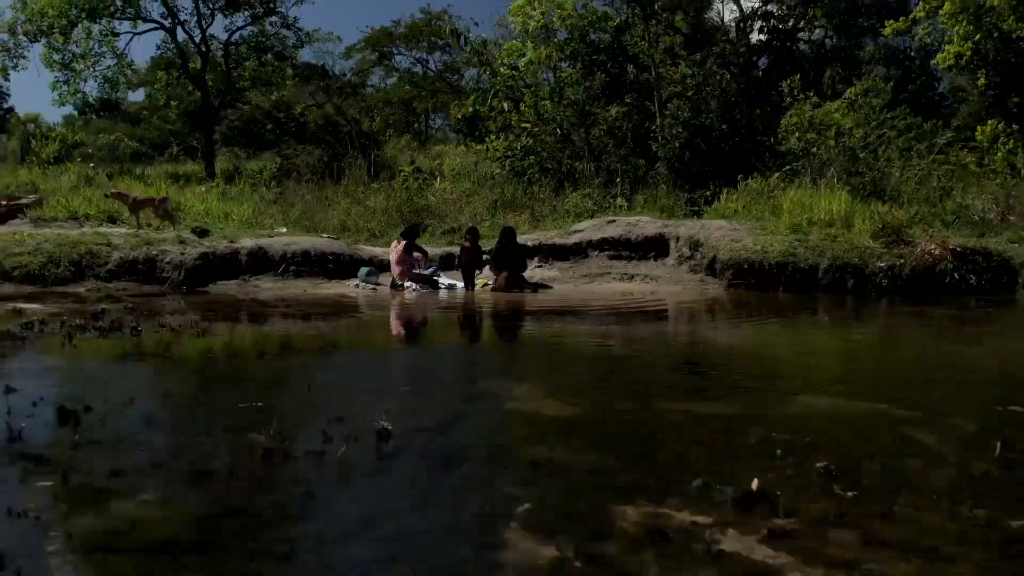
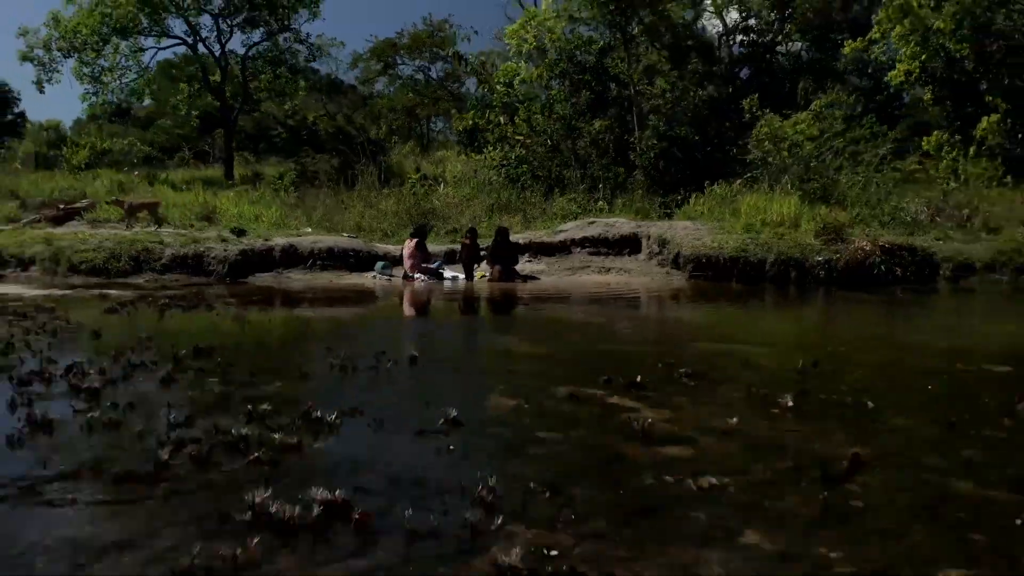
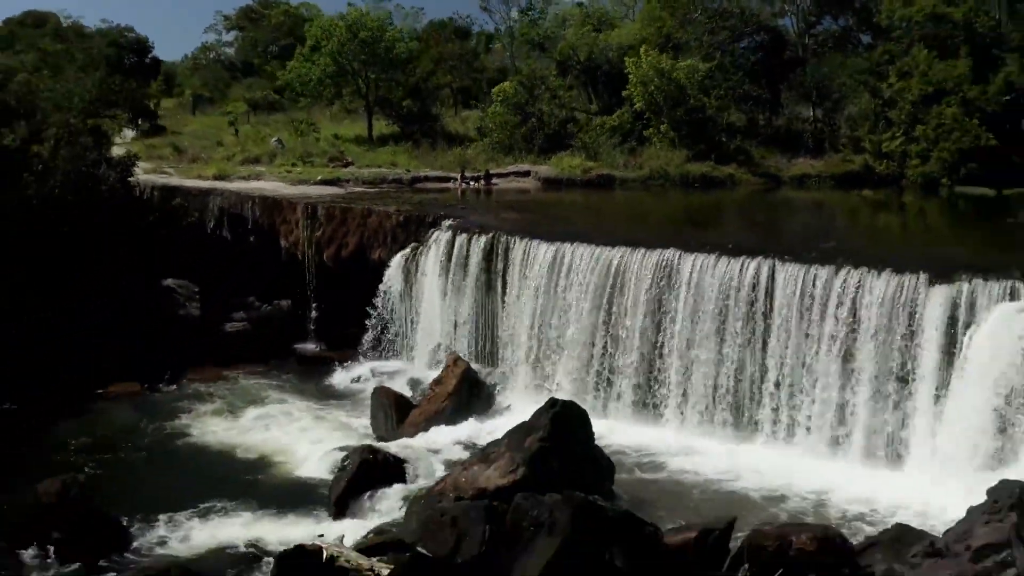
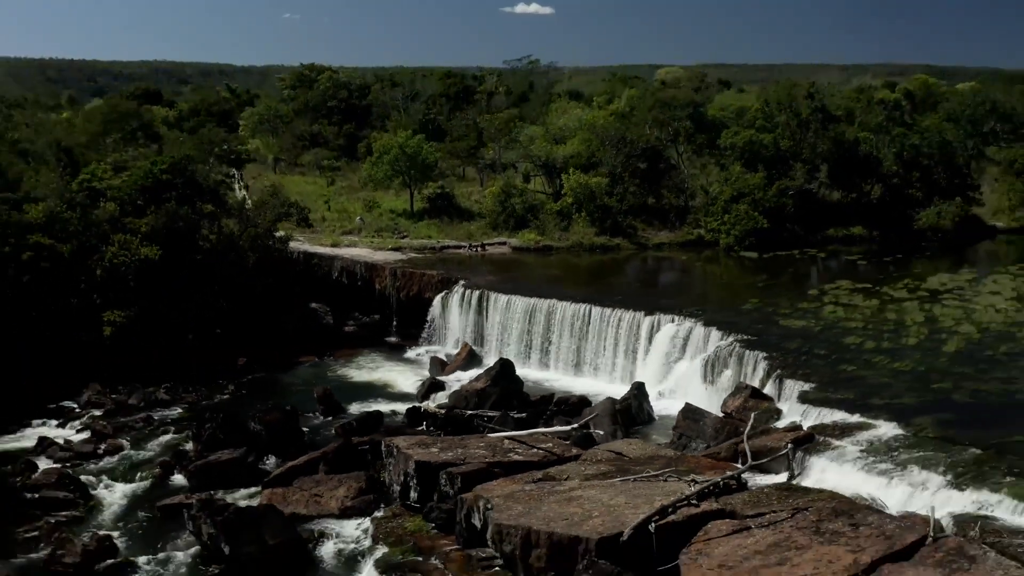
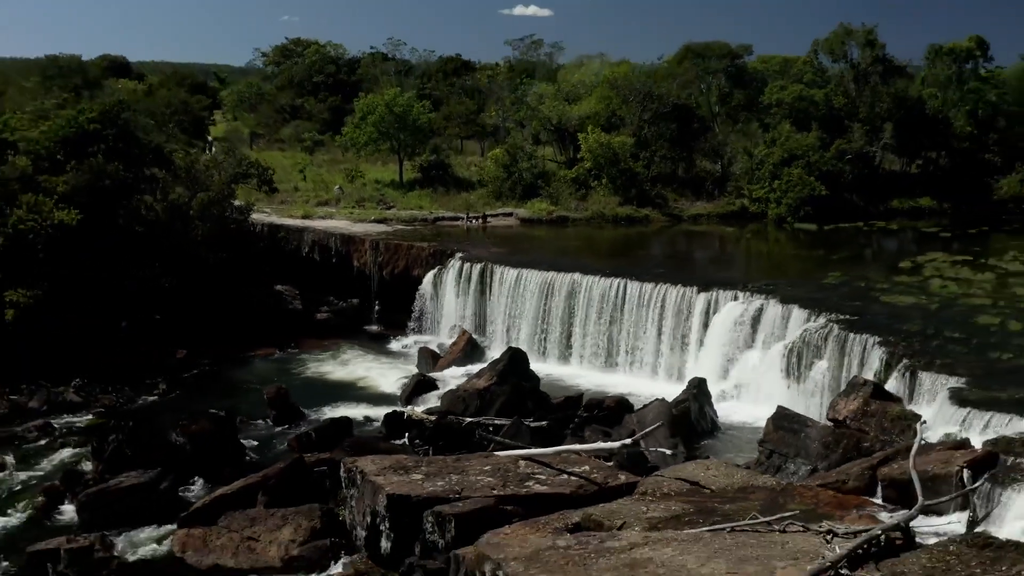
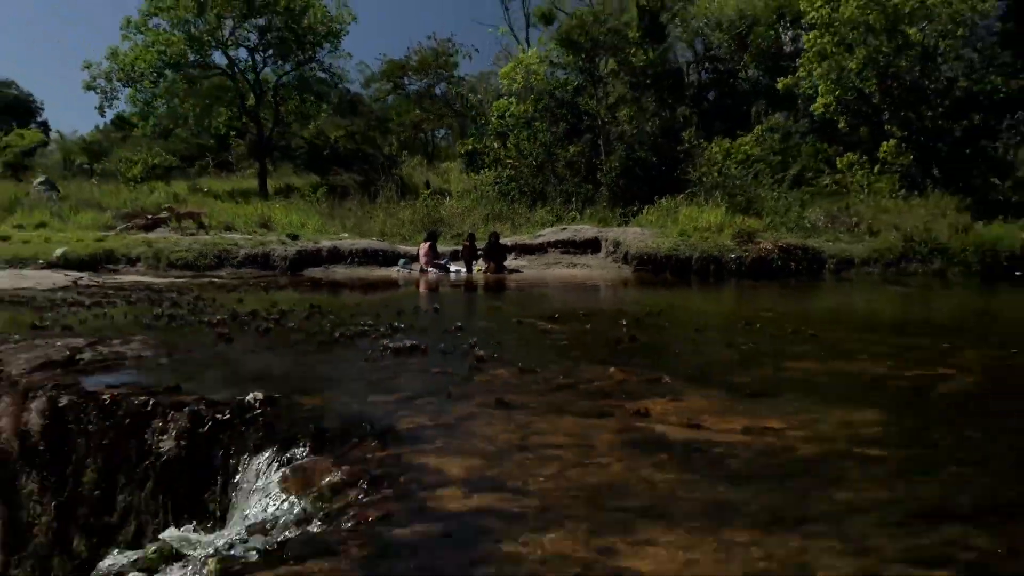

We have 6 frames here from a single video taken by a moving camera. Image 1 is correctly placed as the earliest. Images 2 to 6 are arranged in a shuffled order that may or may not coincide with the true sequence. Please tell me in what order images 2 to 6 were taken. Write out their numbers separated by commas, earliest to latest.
2, 6, 3, 5, 4
